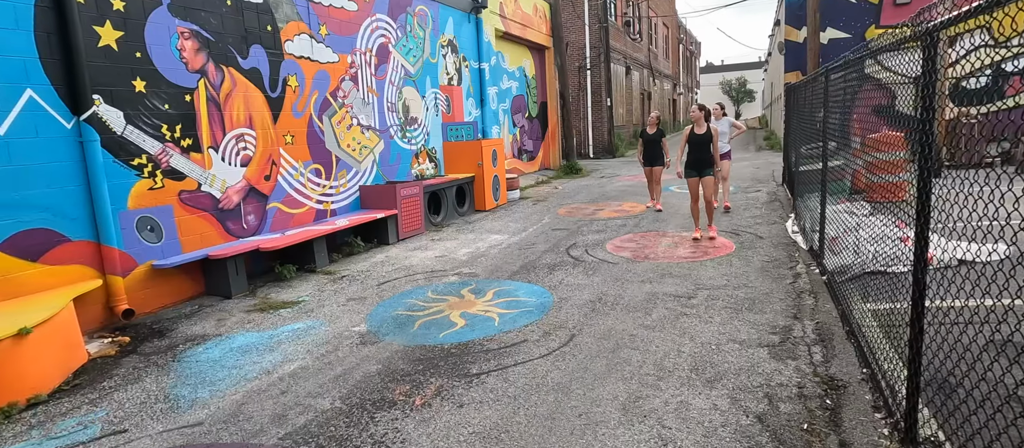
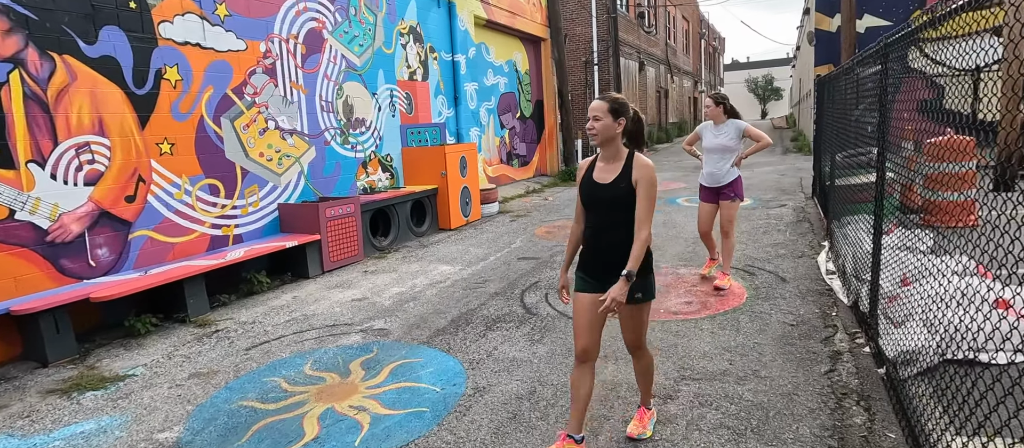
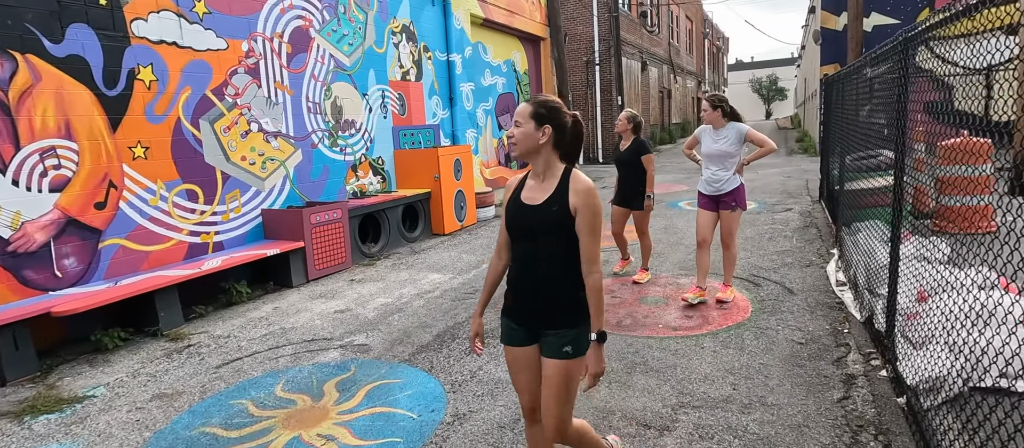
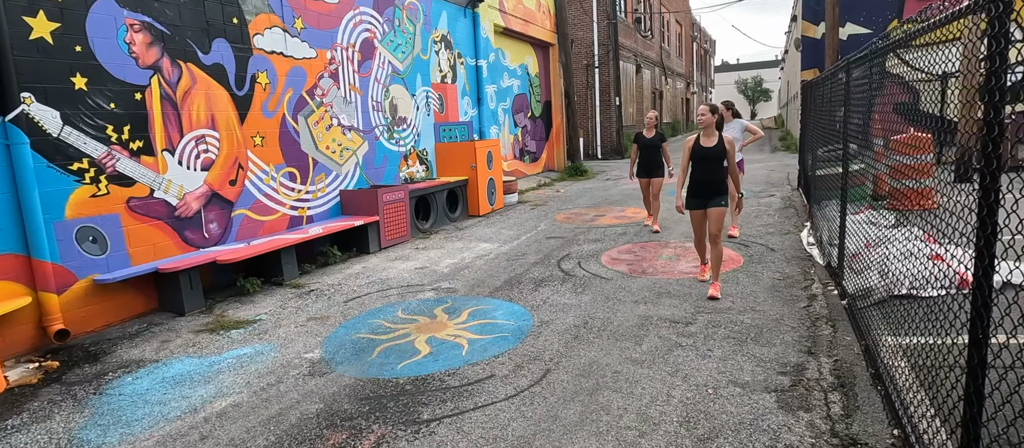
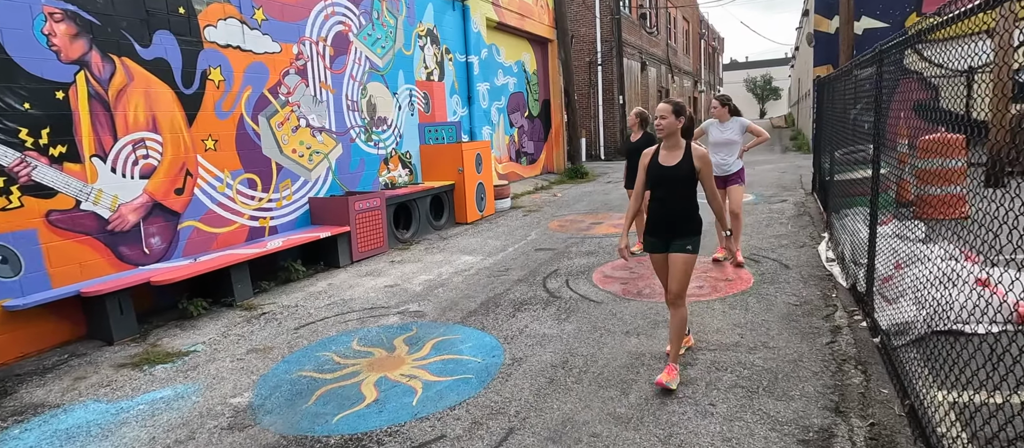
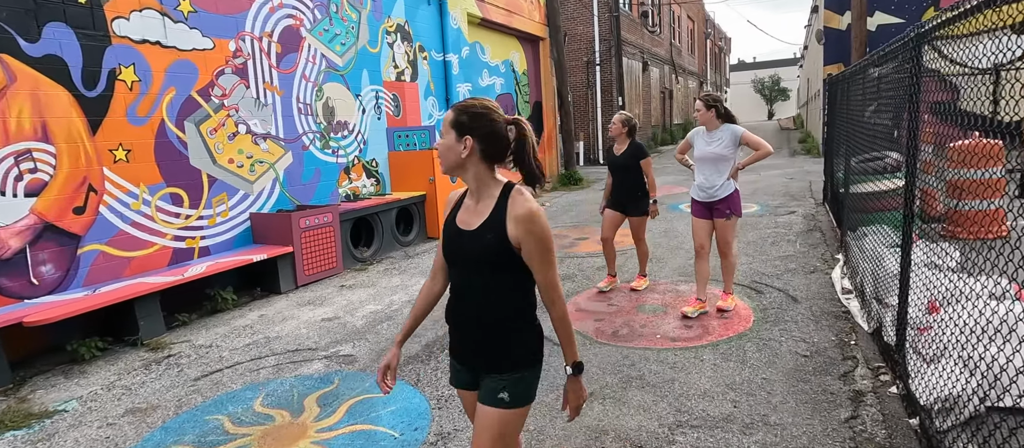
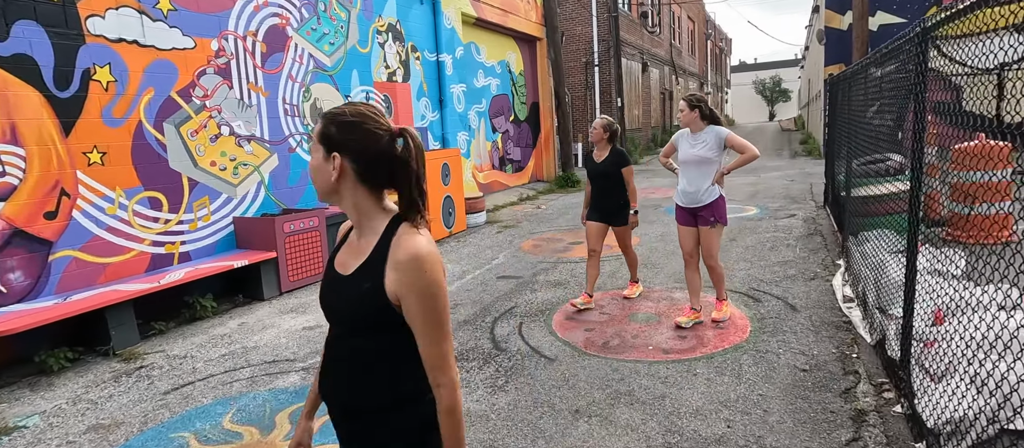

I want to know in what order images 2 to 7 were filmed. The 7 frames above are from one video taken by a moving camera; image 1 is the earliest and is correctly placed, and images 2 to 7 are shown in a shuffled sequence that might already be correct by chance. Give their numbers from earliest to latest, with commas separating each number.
4, 5, 2, 3, 6, 7
